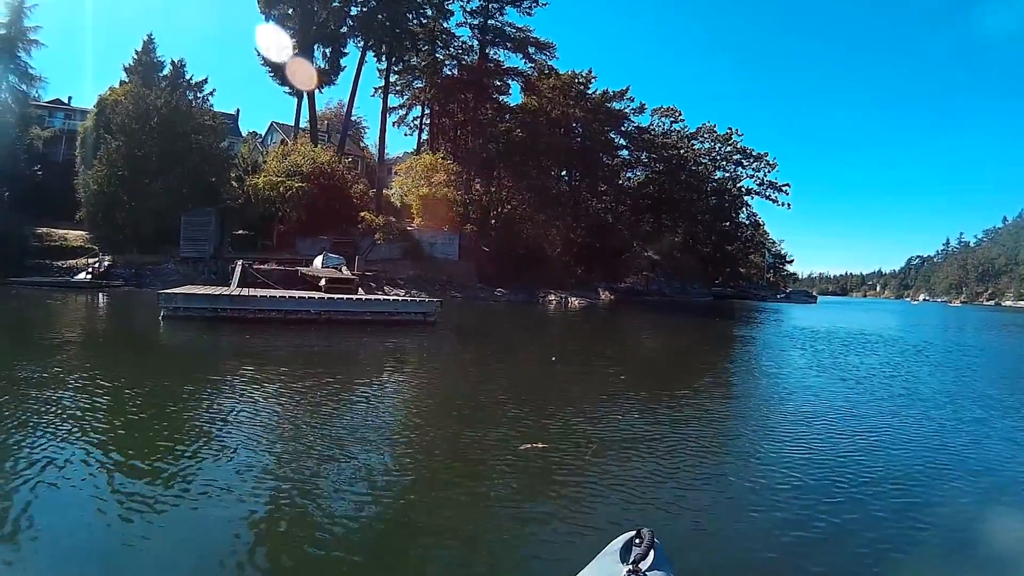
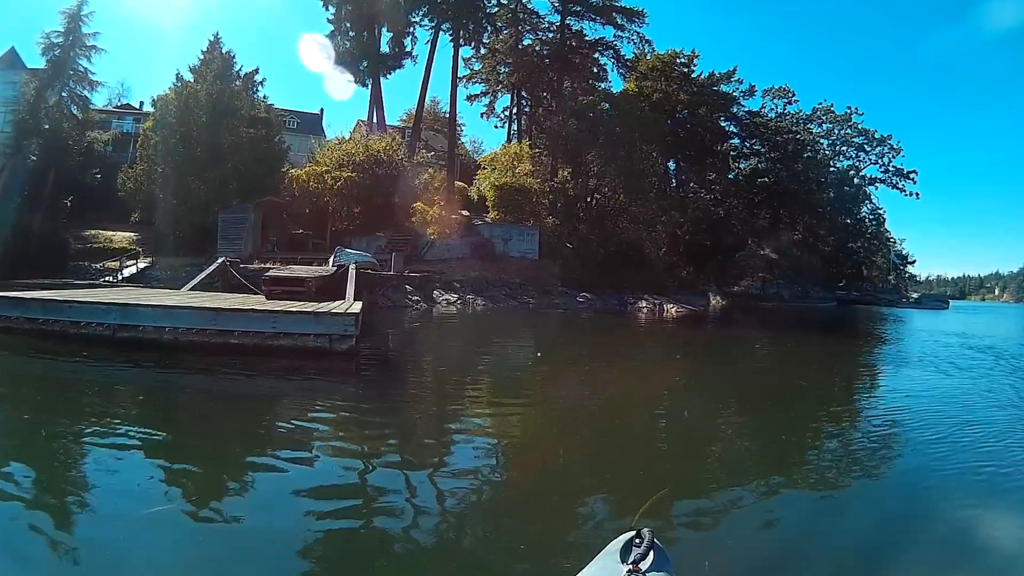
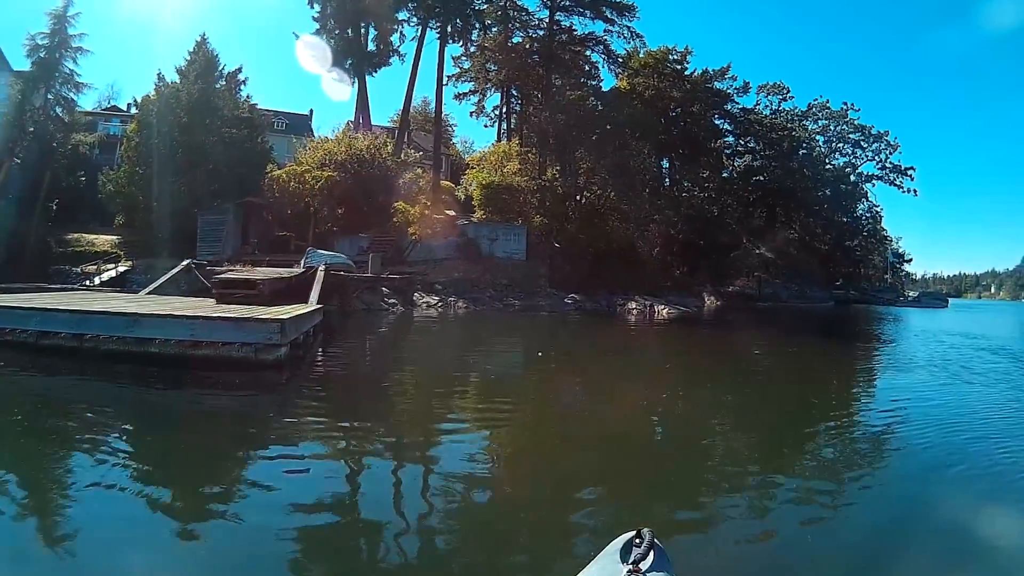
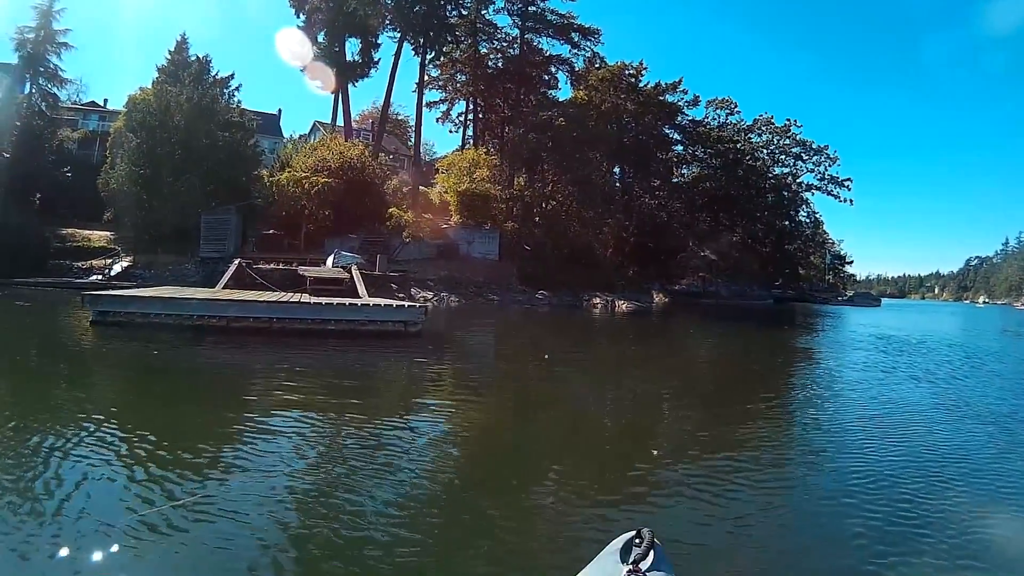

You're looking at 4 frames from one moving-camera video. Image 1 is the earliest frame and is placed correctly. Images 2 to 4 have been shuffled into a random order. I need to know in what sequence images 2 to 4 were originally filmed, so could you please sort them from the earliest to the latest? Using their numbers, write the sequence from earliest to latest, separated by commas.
4, 2, 3
